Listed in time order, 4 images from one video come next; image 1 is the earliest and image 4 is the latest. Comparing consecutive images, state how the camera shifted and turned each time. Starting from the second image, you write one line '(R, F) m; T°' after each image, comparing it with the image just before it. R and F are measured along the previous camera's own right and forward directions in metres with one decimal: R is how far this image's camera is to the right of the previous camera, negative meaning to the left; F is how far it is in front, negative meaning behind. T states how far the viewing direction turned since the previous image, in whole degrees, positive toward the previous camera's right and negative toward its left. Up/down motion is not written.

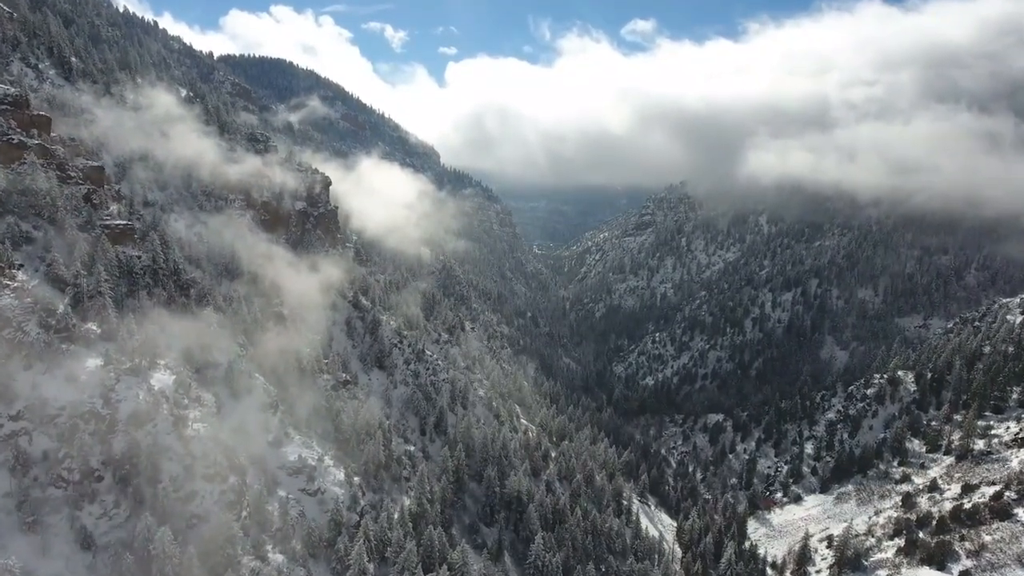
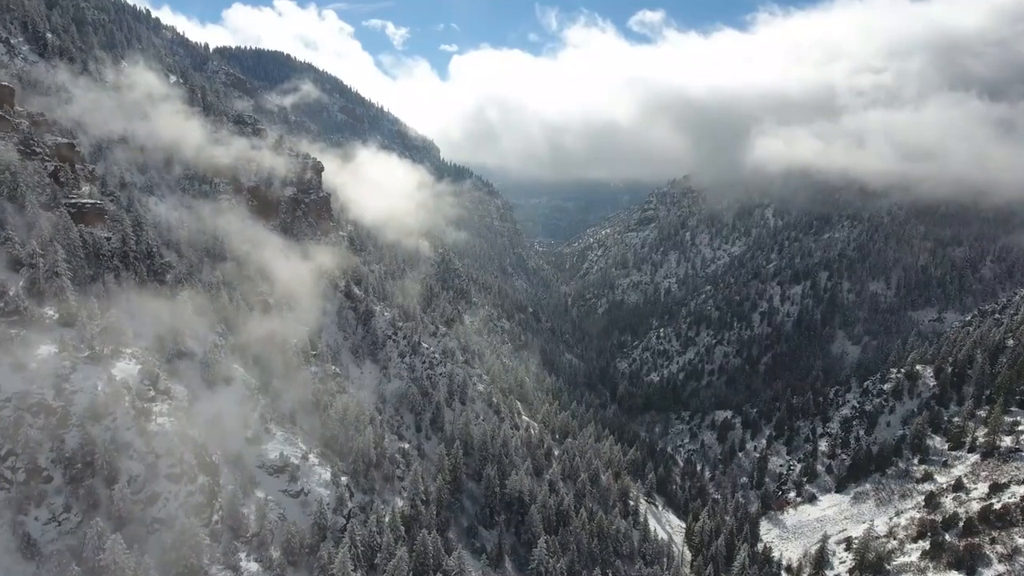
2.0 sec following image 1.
(0.0, +7.9) m; 0°
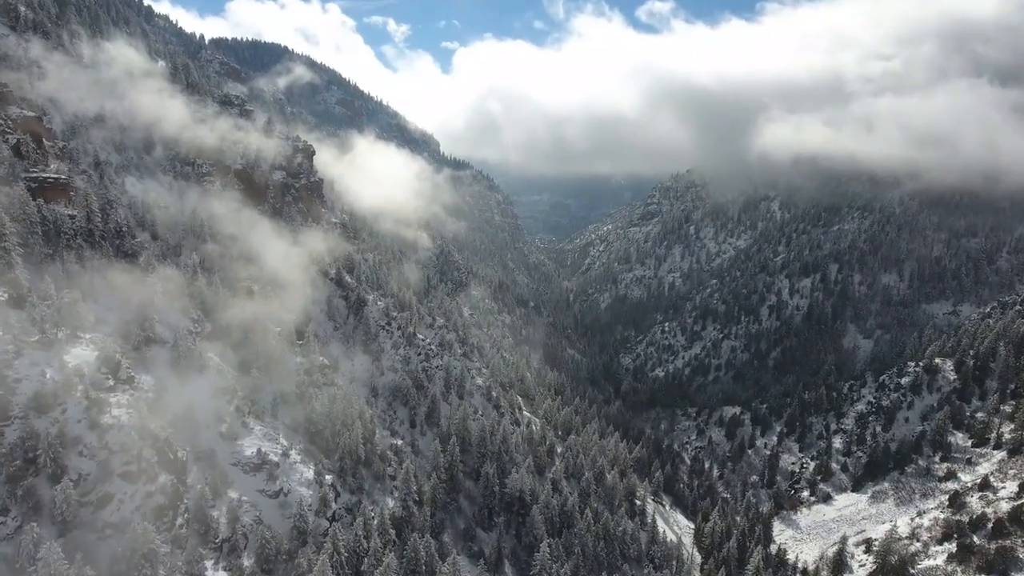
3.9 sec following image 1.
(+0.2, +7.7) m; 0°
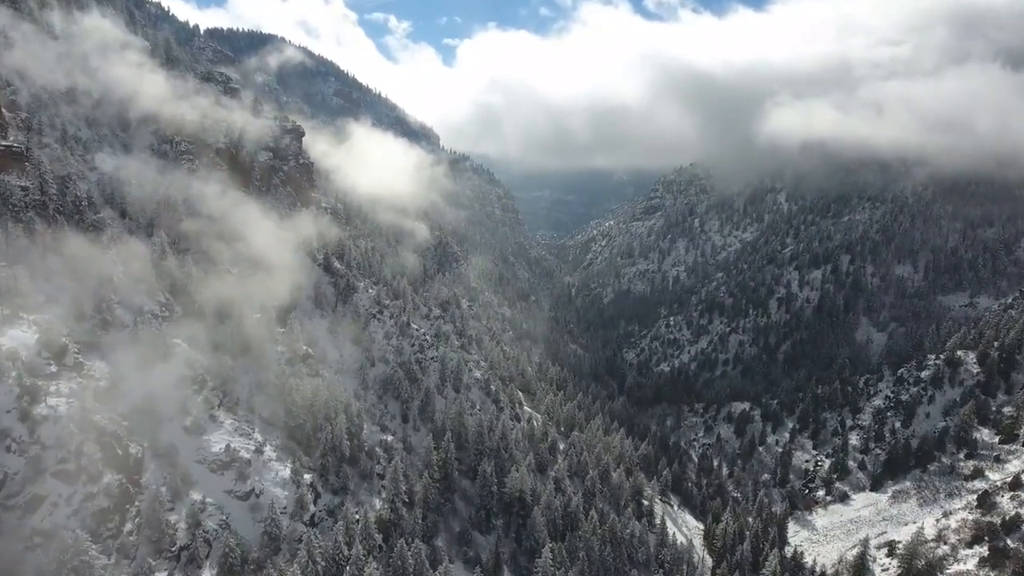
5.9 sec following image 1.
(+0.3, +8.2) m; 0°
